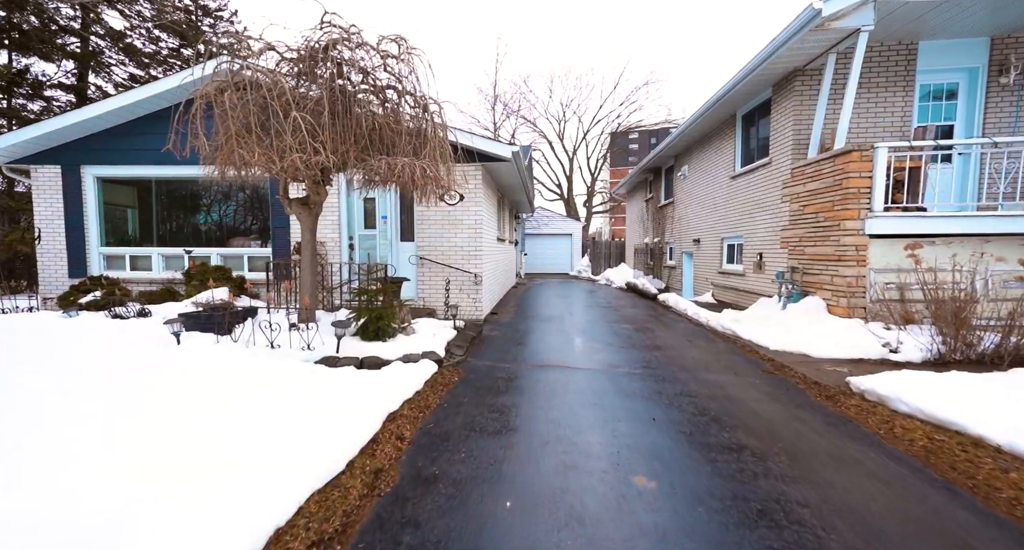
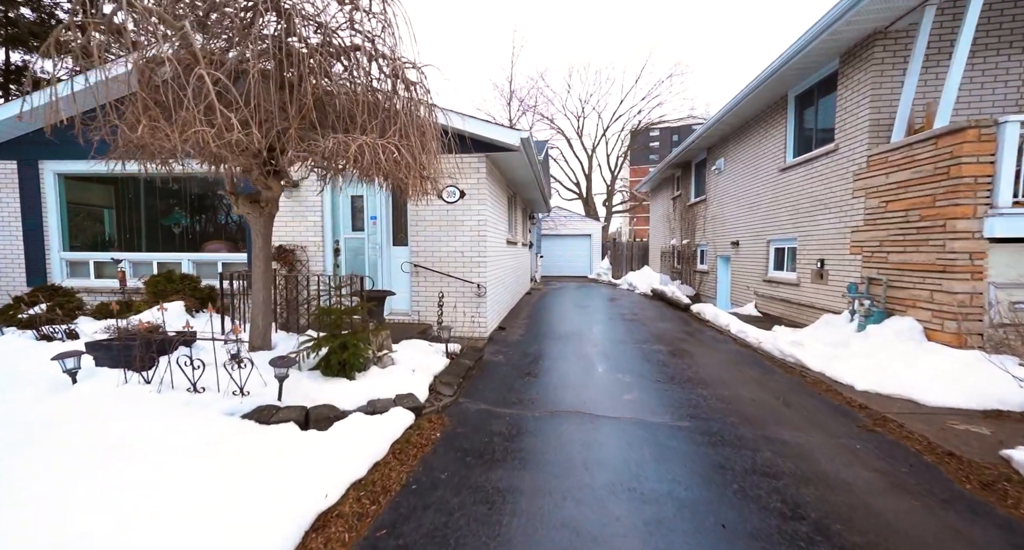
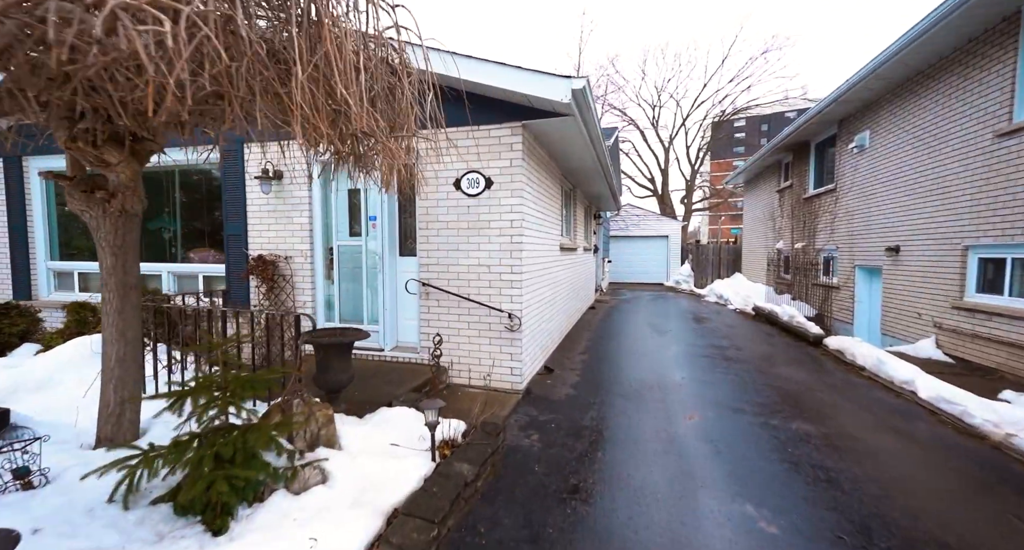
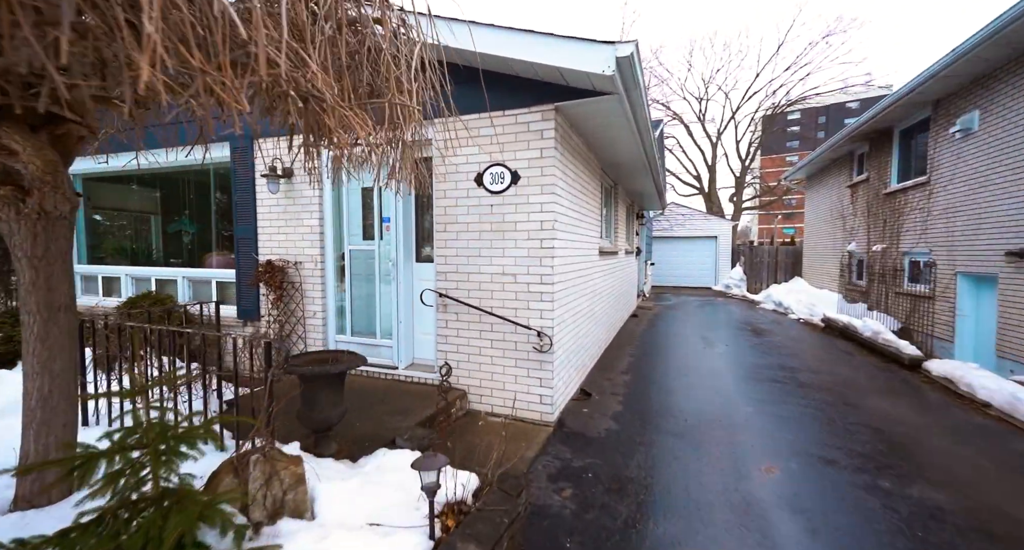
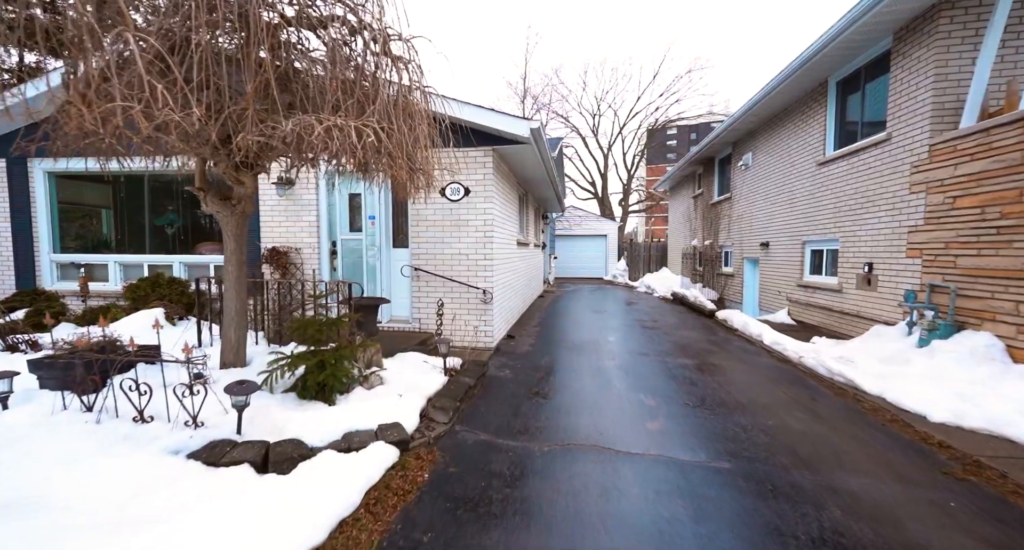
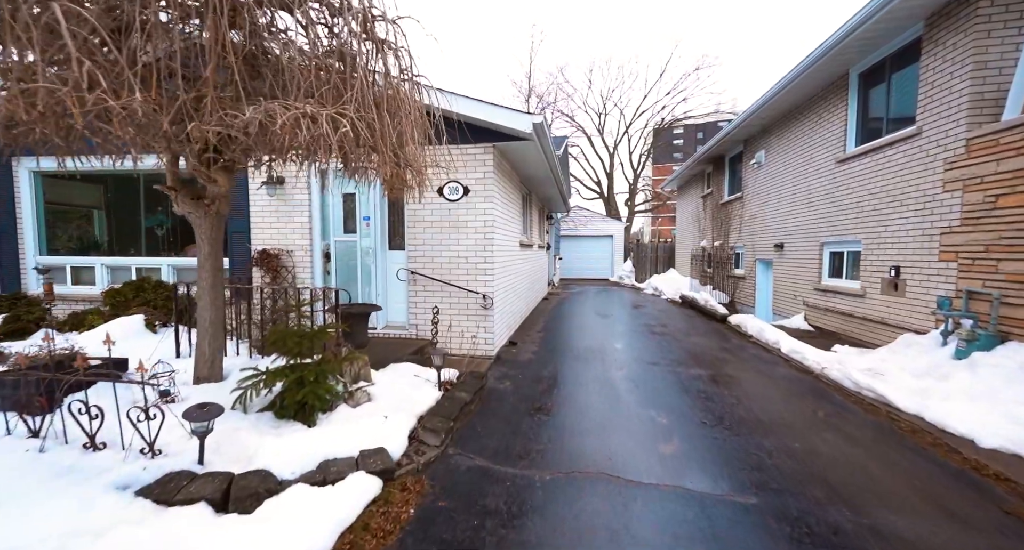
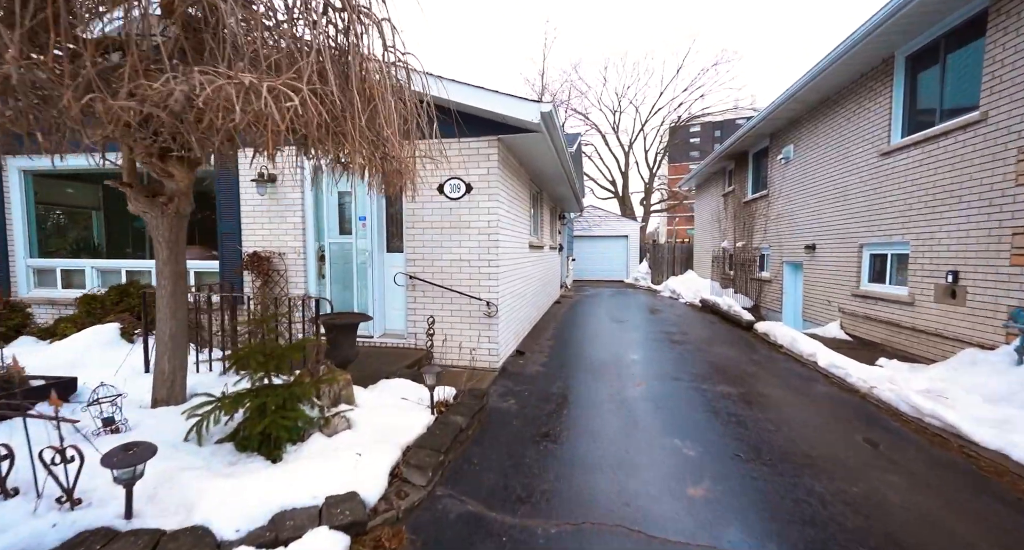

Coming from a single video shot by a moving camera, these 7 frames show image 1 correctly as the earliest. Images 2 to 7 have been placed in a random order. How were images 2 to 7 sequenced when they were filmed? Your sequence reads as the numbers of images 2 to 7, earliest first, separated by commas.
2, 5, 6, 7, 3, 4
